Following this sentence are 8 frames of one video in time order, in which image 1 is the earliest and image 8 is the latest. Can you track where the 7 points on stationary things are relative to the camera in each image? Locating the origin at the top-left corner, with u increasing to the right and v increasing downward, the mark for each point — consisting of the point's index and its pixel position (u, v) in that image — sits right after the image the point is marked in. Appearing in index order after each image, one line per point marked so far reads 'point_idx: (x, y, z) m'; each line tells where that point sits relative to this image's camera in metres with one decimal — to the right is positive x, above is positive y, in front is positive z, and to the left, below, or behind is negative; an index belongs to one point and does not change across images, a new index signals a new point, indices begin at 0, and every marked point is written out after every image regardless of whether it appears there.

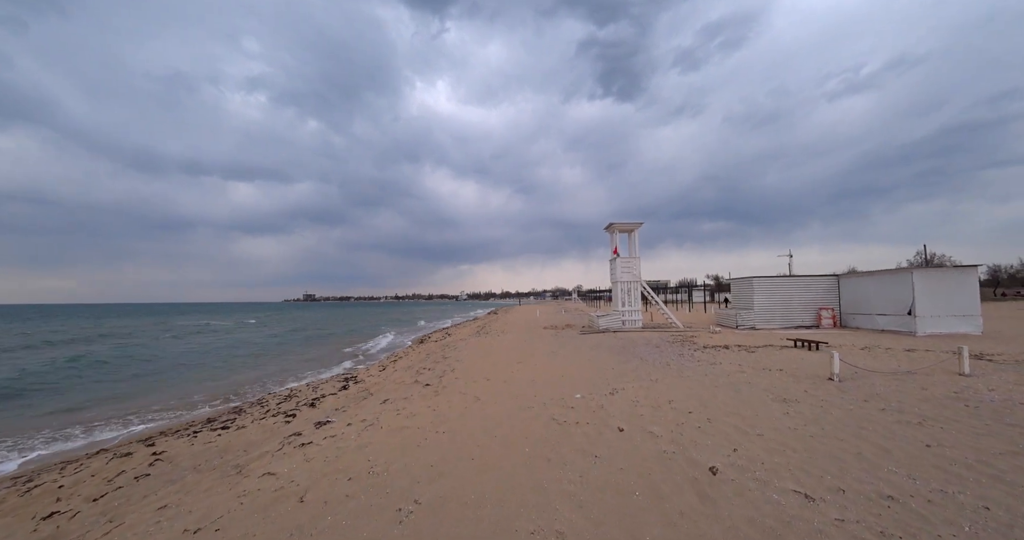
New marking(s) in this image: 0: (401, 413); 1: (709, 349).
0: (-2.0, -2.6, +6.5) m
1: (+7.6, -3.1, +13.9) m
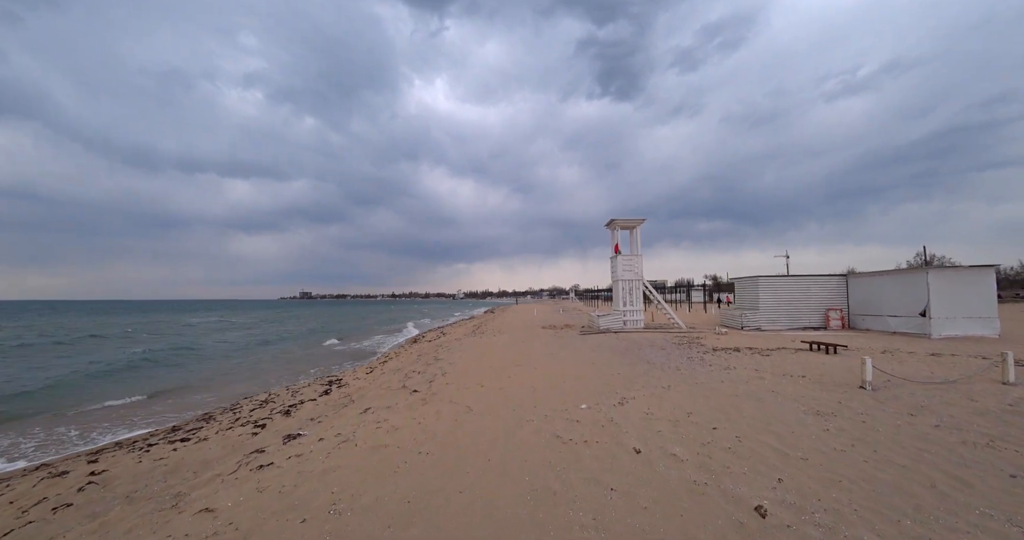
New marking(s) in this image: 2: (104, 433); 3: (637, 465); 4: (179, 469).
0: (-2.1, -2.5, +5.7) m
1: (+7.5, -3.0, +13.1) m
2: (-12.0, -4.4, +10.8) m
3: (+1.5, -2.3, +4.3) m
4: (-4.7, -2.8, +5.1) m
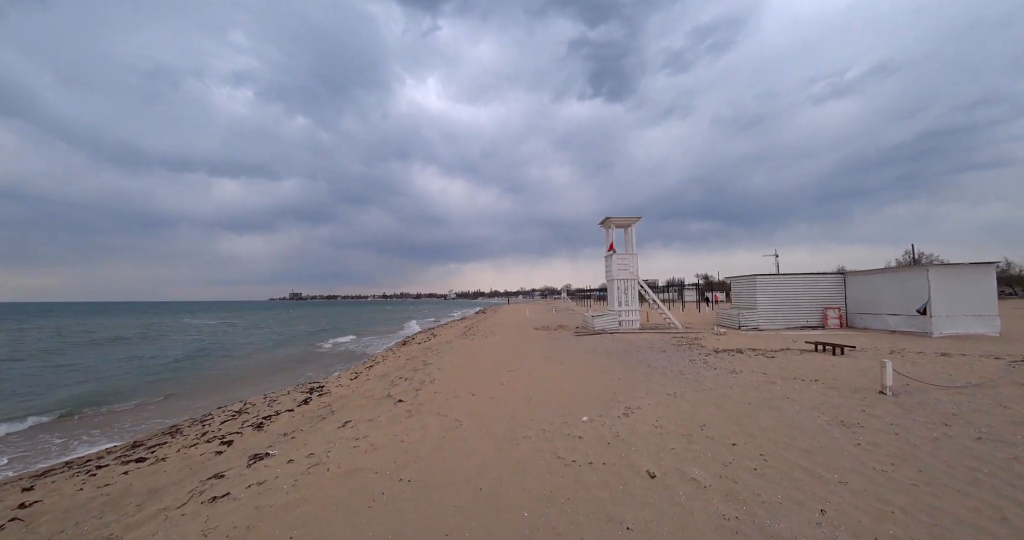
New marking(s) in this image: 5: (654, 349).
0: (-2.1, -2.5, +5.0) m
1: (+7.3, -2.9, +12.6) m
2: (-12.2, -4.4, +10.0) m
3: (+1.4, -2.3, +3.7) m
4: (-4.7, -2.8, +4.4) m
5: (+5.3, -2.9, +13.4) m
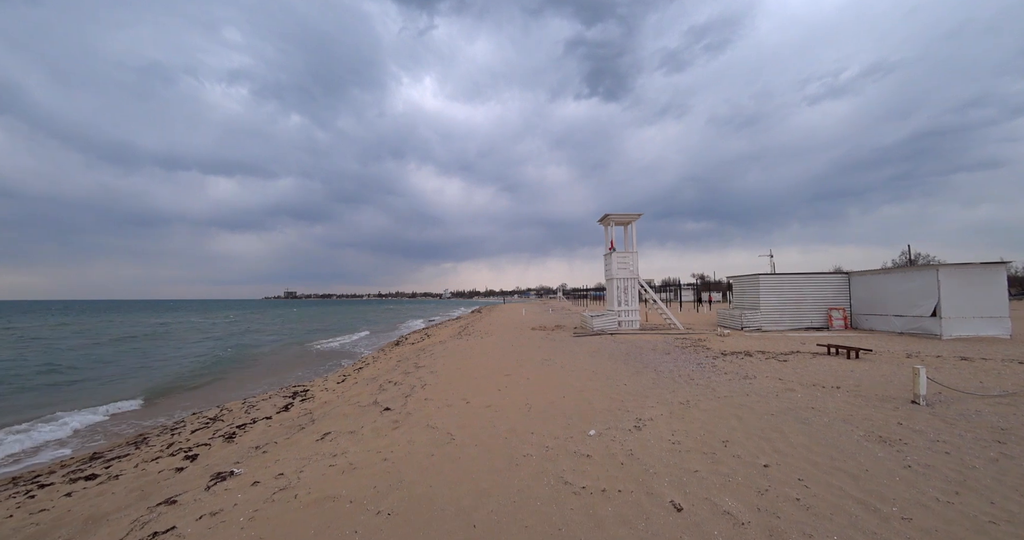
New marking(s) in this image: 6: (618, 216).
0: (-2.1, -2.4, +4.4) m
1: (+7.2, -2.9, +12.0) m
2: (-12.2, -4.3, +9.3) m
3: (+1.4, -2.2, +3.0) m
4: (-4.7, -2.7, +3.7) m
5: (+5.3, -2.9, +12.8) m
6: (+6.0, +2.9, +19.8) m
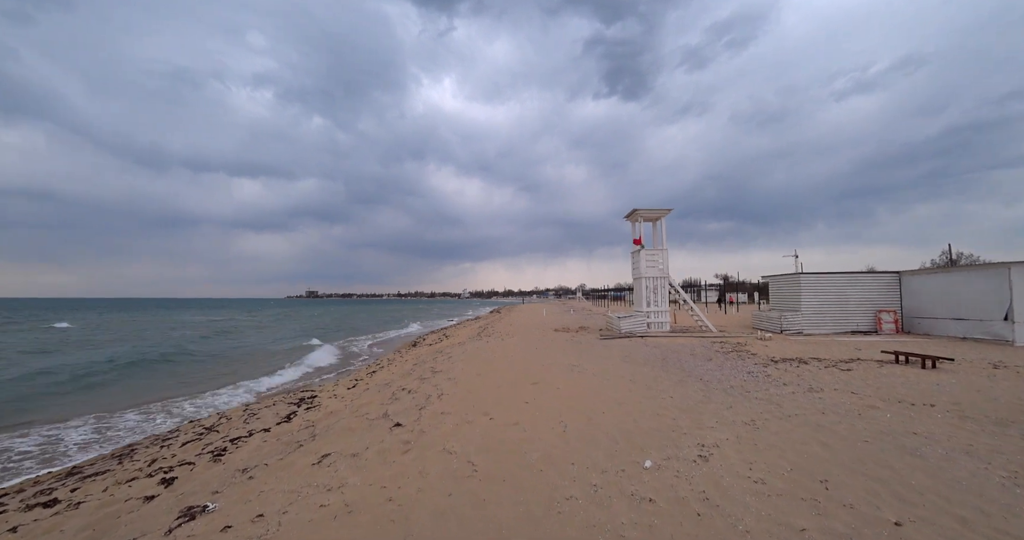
0: (-1.8, -2.3, +3.5) m
1: (+7.9, -2.8, +10.6) m
2: (-11.6, -4.2, +8.8) m
3: (+1.8, -2.1, +2.0) m
4: (-4.4, -2.6, +2.9) m
5: (+6.0, -2.8, +11.5) m
6: (+7.0, +3.0, +18.6) m
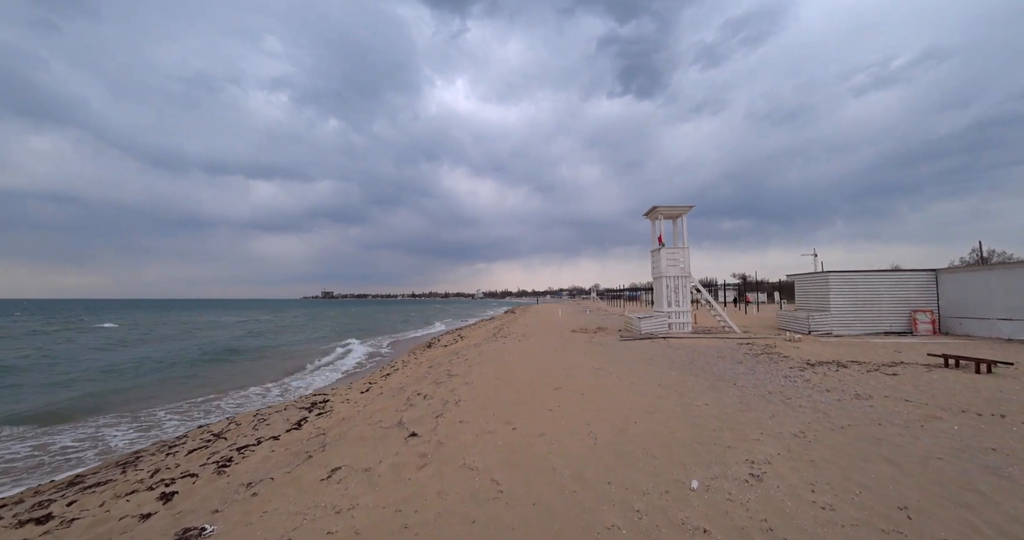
0: (-1.5, -2.2, +3.1) m
1: (+8.4, -2.7, +9.9) m
2: (-11.2, -4.2, +8.7) m
3: (+2.0, -2.0, +1.5) m
4: (-4.1, -2.5, +2.6) m
5: (+6.5, -2.7, +10.9) m
6: (+7.8, +3.1, +17.9) m
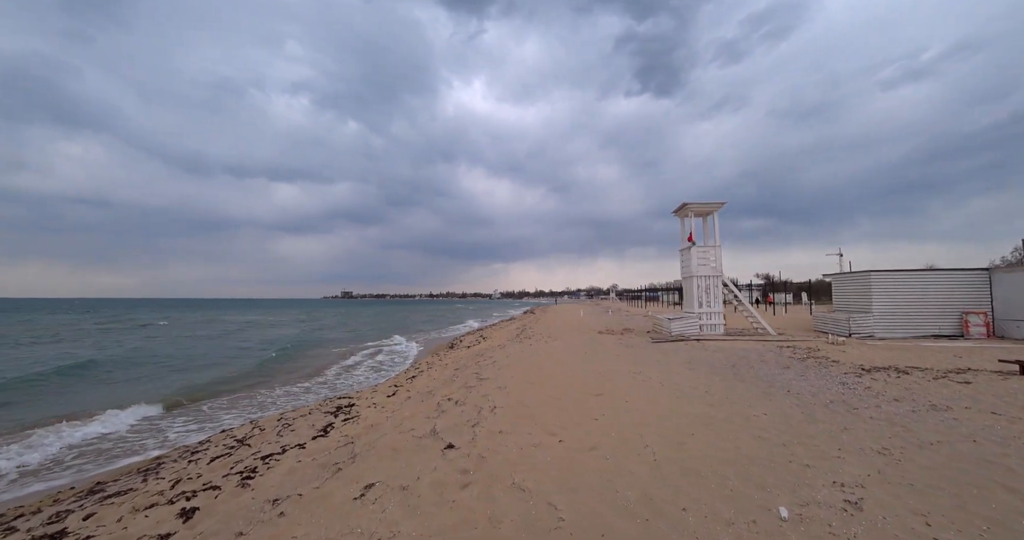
0: (-1.0, -2.2, +2.6) m
1: (+9.2, -2.7, +9.1) m
2: (-10.4, -4.1, +8.6) m
3: (+2.5, -2.0, +0.9) m
4: (-3.6, -2.5, +2.2) m
5: (+7.4, -2.7, +10.1) m
6: (+8.8, +3.1, +17.1) m
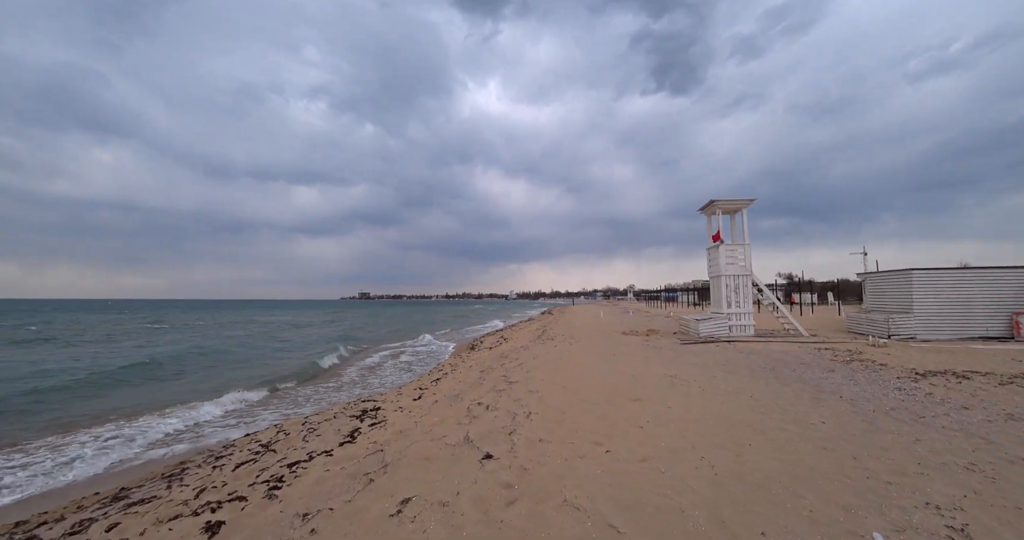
0: (-0.5, -2.1, +2.3) m
1: (+9.9, -2.6, +8.4) m
2: (-9.7, -4.1, +8.6) m
3: (+2.8, -1.9, +0.4) m
4: (-3.2, -2.4, +2.0) m
5: (+8.1, -2.6, +9.5) m
6: (+9.7, +3.2, +16.4) m
